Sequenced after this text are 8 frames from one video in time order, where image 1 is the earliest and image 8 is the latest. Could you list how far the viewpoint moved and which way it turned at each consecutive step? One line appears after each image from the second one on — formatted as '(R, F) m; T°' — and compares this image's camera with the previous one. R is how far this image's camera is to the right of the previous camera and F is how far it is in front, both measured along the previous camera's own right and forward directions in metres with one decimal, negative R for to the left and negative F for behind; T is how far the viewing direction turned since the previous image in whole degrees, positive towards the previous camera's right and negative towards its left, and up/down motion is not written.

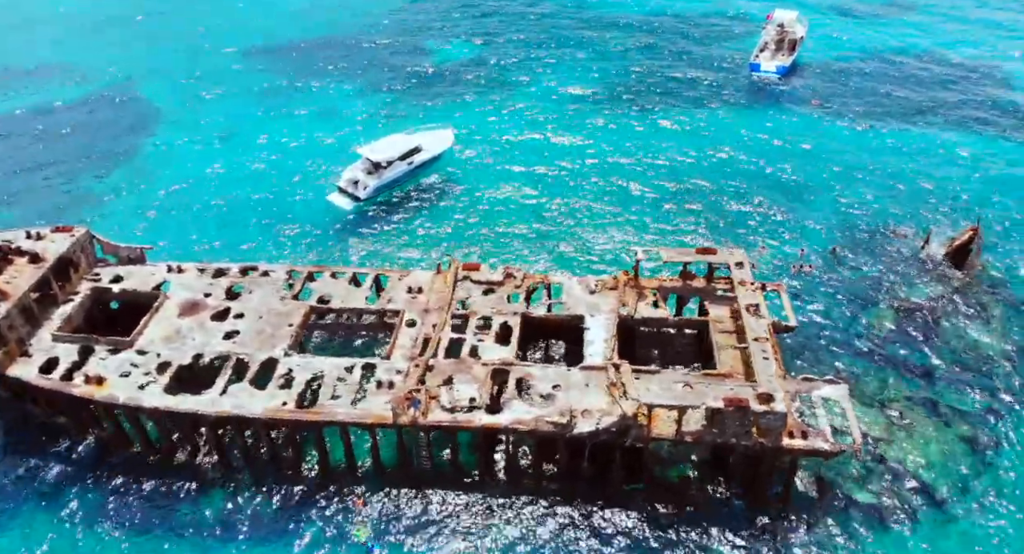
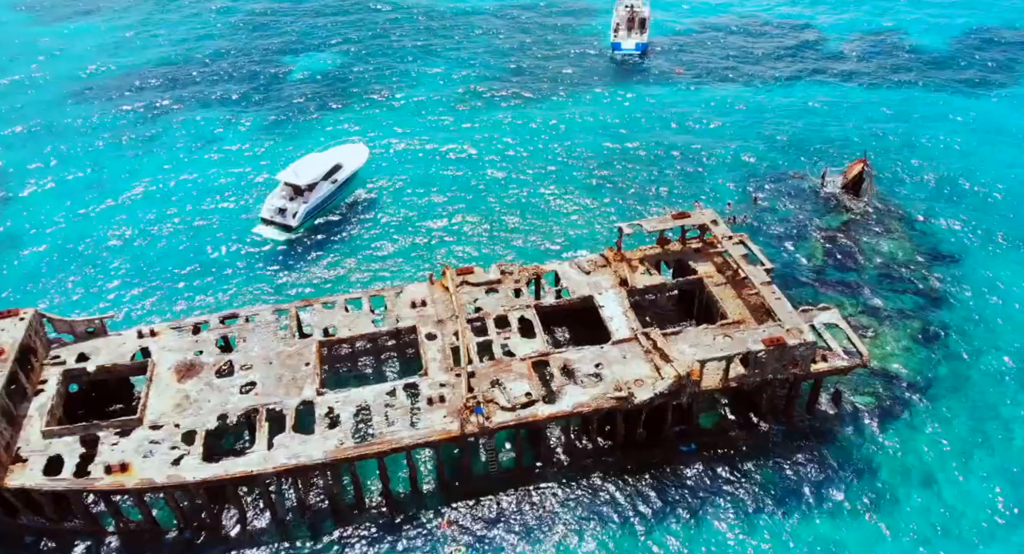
(-6.8, +0.3) m; +13°
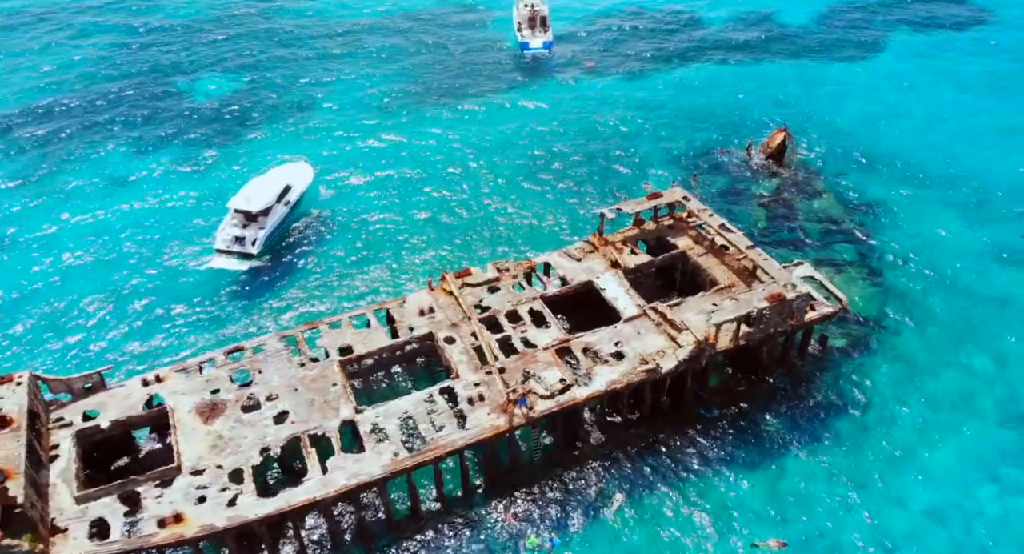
(-4.9, -0.4) m; +9°
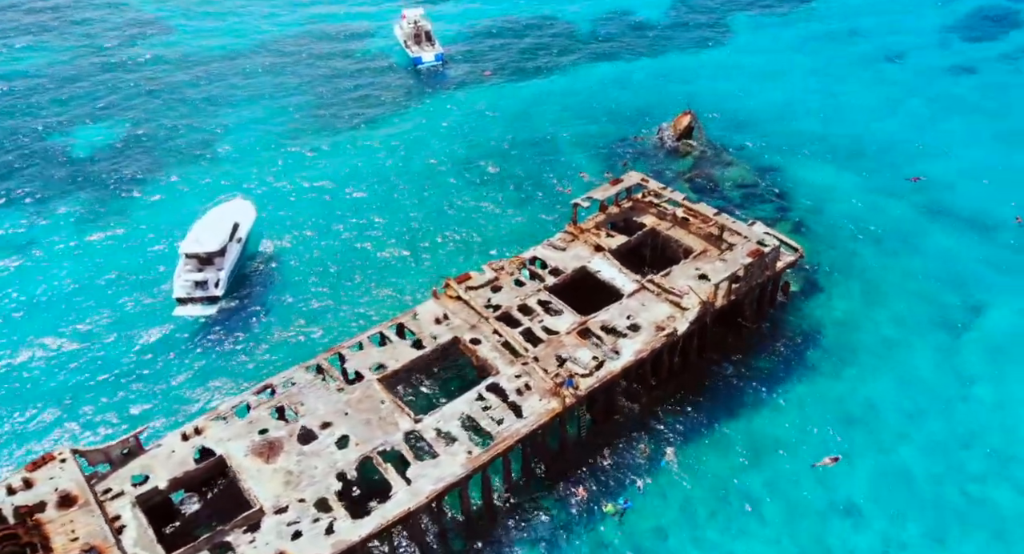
(-6.4, -0.8) m; +11°
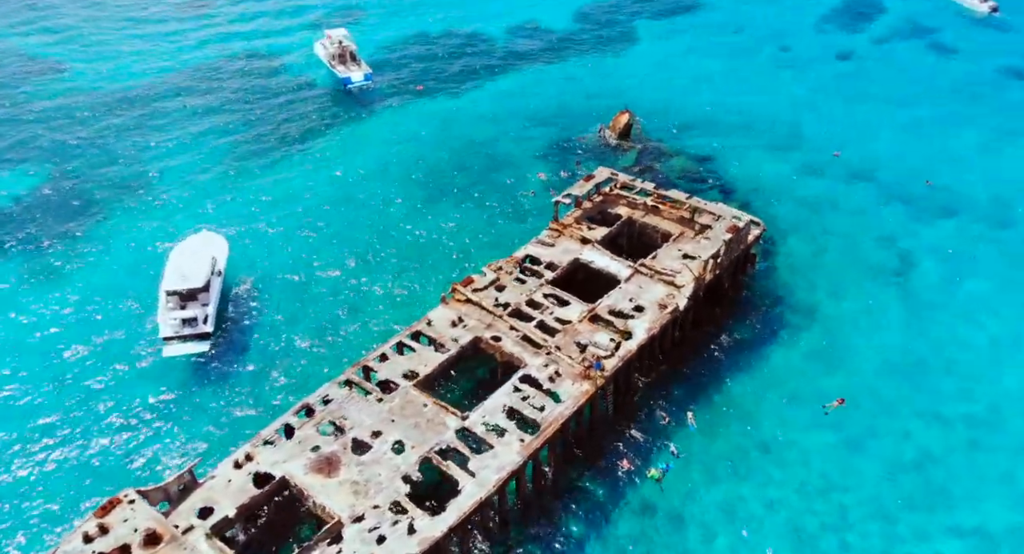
(-4.8, -1.0) m; +8°
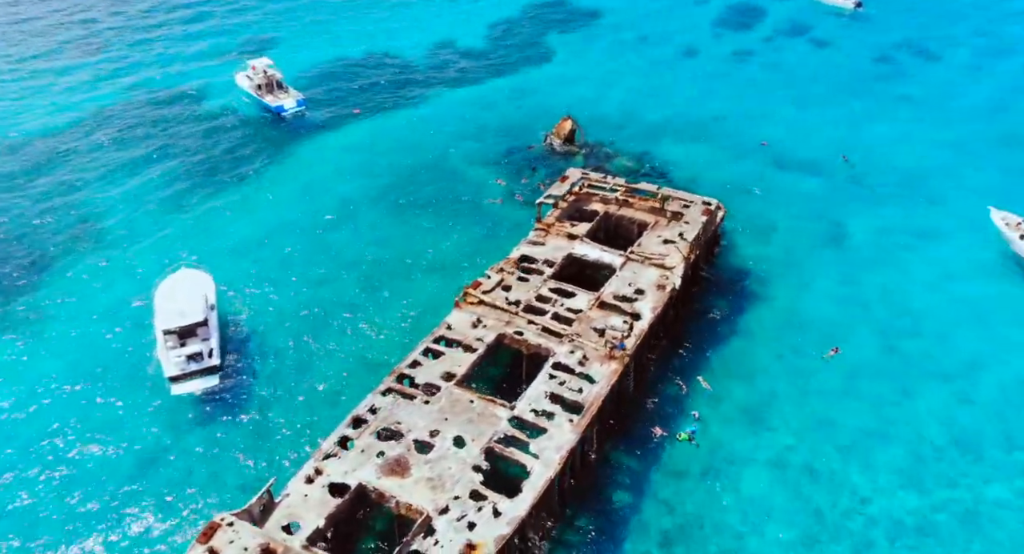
(-5.3, -1.3) m; +8°
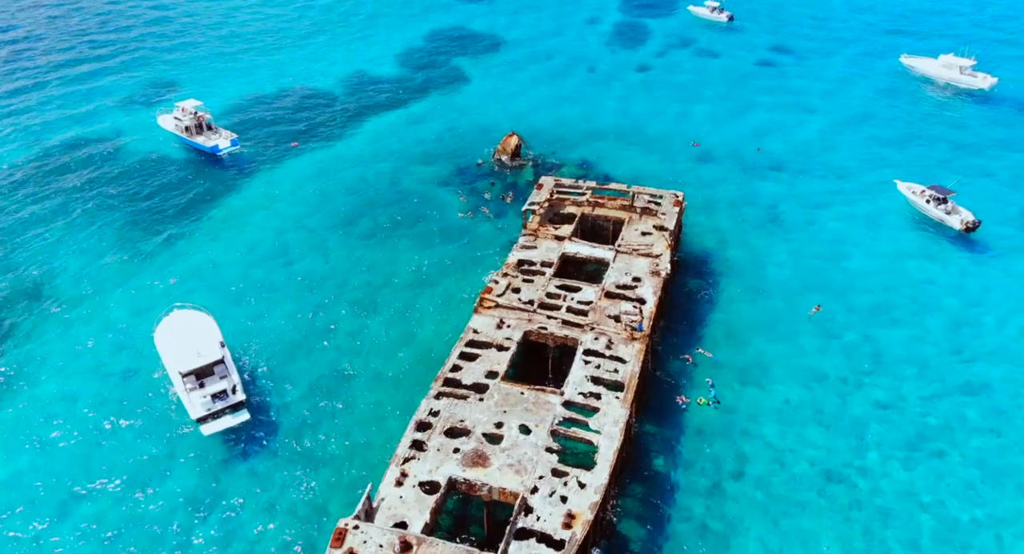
(-6.2, -1.6) m; +9°
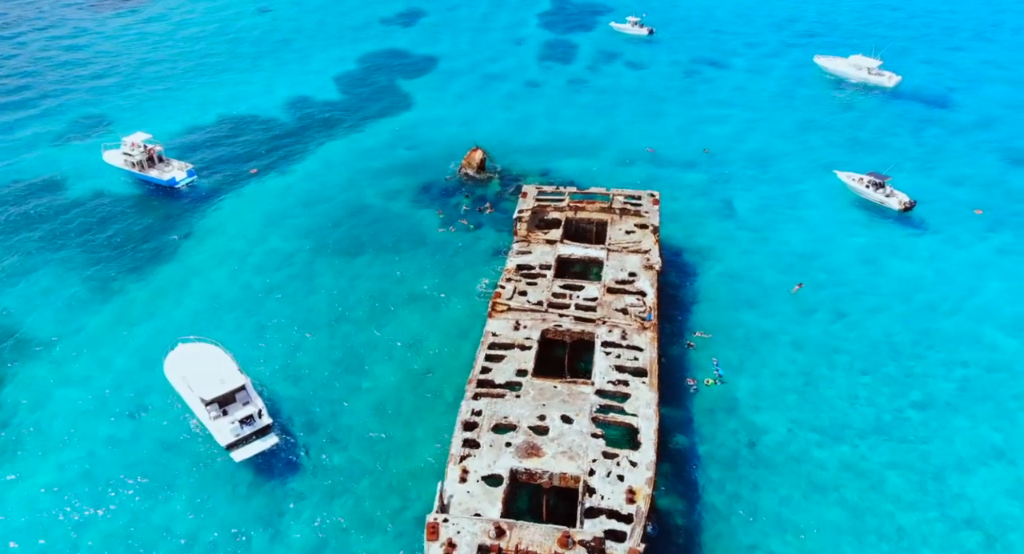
(-4.7, -1.2) m; +6°
